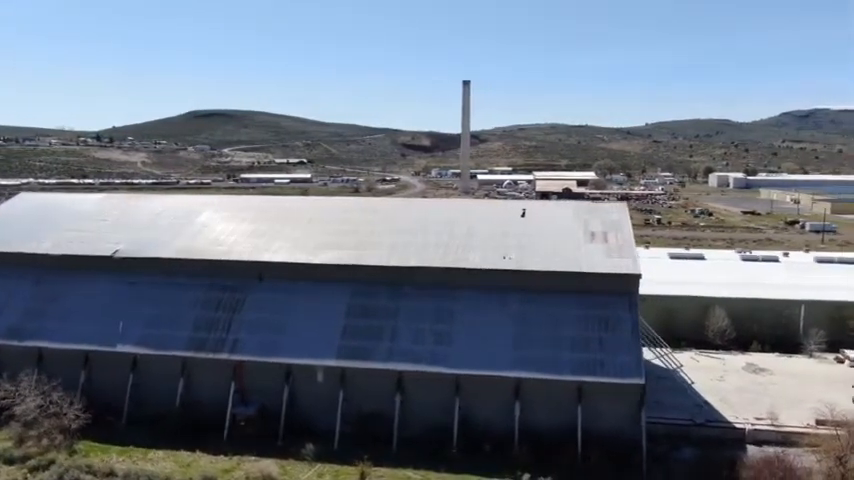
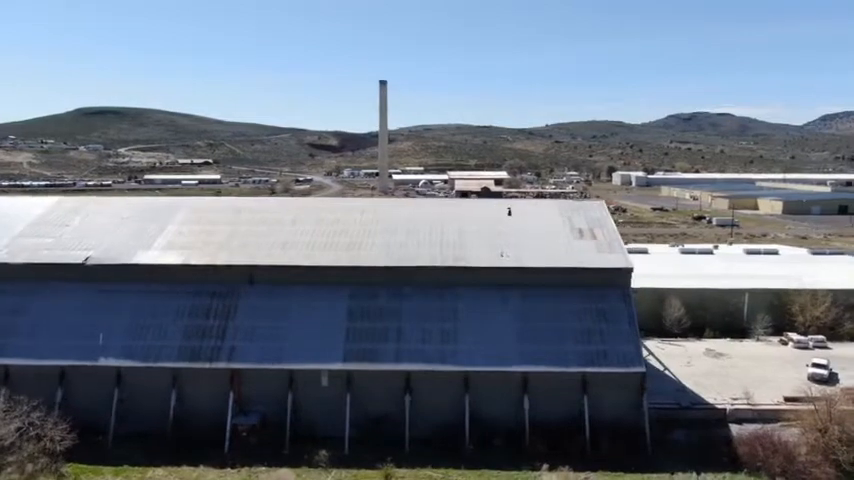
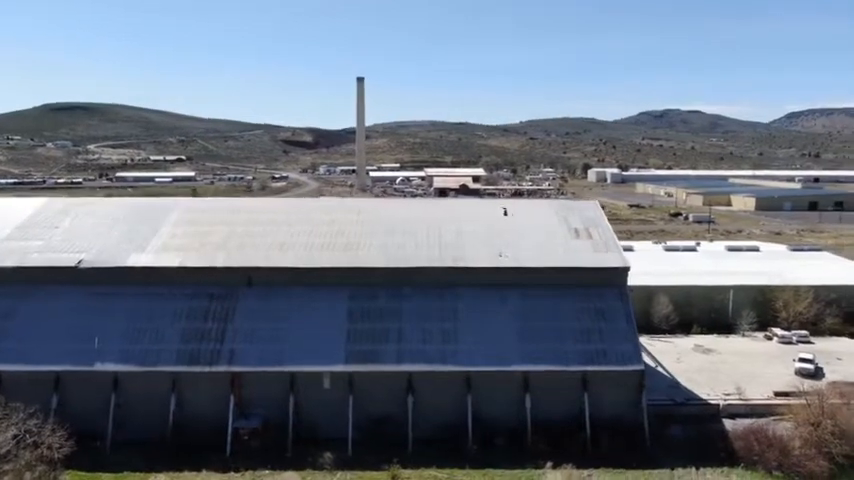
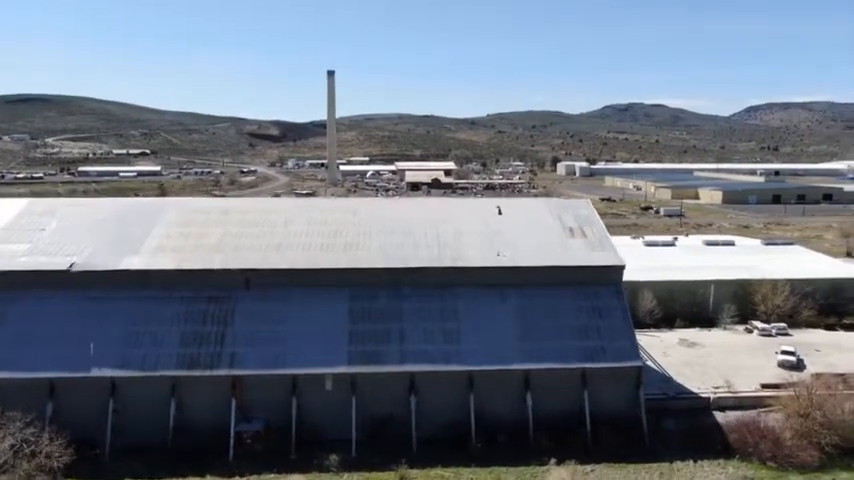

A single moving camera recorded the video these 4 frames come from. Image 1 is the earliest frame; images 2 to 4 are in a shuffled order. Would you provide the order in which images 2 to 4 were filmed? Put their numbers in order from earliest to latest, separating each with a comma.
2, 3, 4
